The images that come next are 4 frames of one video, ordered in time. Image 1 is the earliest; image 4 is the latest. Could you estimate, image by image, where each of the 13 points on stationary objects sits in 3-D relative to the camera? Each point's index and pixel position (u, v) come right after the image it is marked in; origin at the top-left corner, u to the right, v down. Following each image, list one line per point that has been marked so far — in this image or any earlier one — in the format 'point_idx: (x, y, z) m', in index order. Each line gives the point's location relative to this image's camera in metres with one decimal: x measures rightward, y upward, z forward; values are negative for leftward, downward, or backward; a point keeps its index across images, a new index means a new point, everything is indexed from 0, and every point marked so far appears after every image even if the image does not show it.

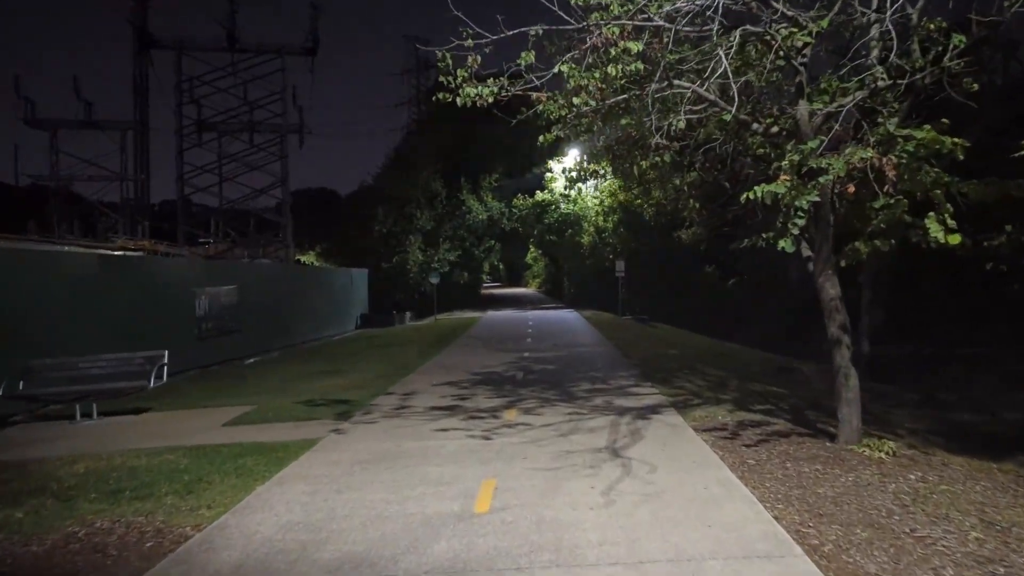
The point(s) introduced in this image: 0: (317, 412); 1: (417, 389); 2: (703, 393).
0: (-3.1, -2.0, +12.4) m
1: (-1.8, -1.9, +14.3) m
2: (+3.2, -1.8, +13.0) m
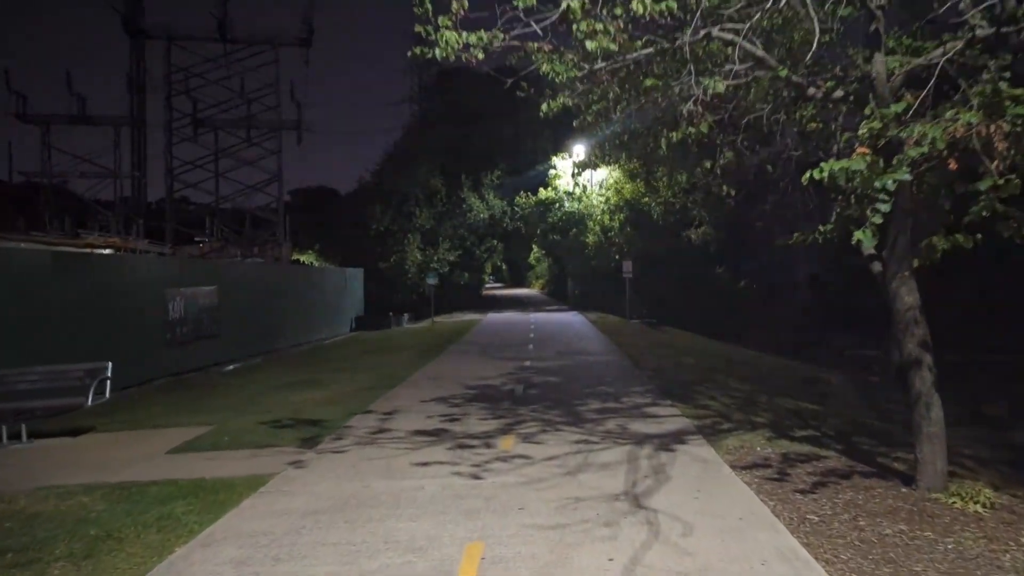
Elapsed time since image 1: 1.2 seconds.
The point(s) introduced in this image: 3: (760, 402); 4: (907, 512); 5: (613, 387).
0: (-3.2, -2.0, +10.6) m
1: (-1.8, -1.9, +12.5) m
2: (+3.2, -1.8, +11.1) m
3: (+4.2, -1.9, +13.2) m
4: (+3.3, -1.9, +6.5) m
5: (+1.8, -1.7, +13.6) m
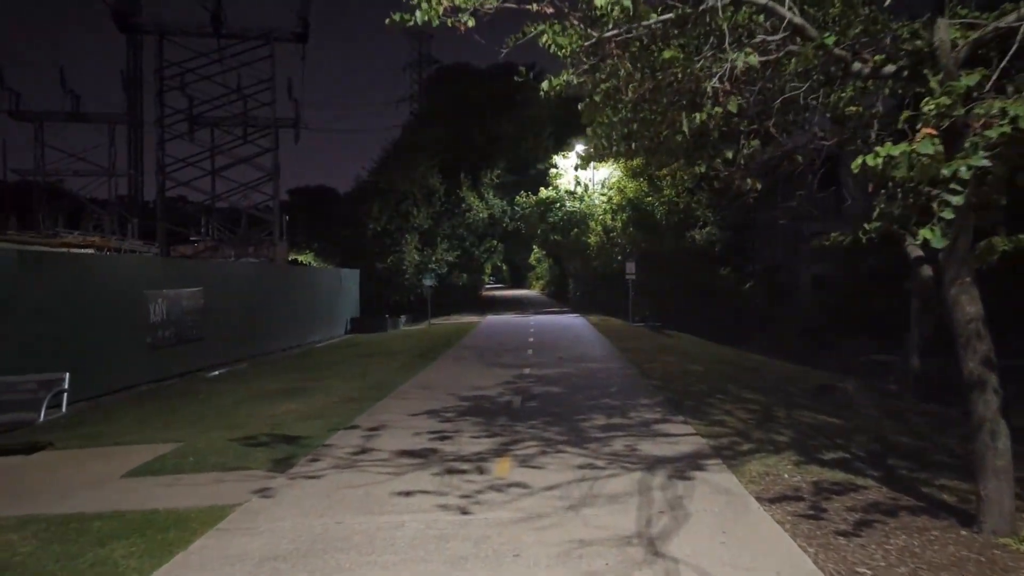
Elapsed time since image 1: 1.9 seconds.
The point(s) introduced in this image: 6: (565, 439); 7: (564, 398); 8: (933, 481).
0: (-3.2, -2.1, +9.6) m
1: (-1.8, -2.0, +11.4) m
2: (+3.1, -1.9, +10.1) m
3: (+4.2, -2.0, +12.1) m
4: (+3.3, -2.0, +5.5) m
5: (+1.7, -1.8, +12.6) m
6: (+0.7, -1.9, +9.8) m
7: (+0.9, -1.8, +13.0) m
8: (+4.6, -2.1, +8.4) m
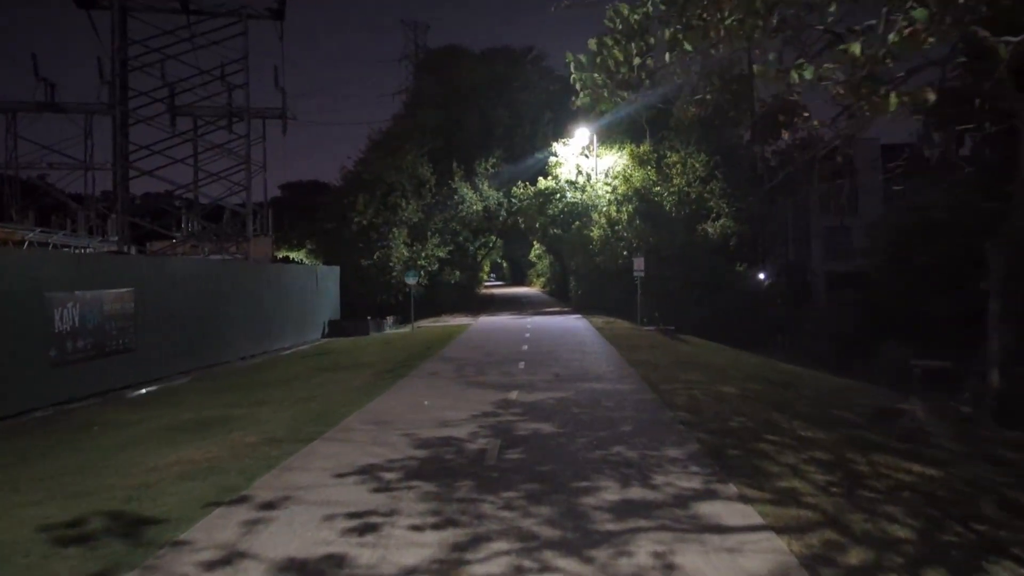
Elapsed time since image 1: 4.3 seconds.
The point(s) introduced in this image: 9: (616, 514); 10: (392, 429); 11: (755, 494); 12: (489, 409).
0: (-3.5, -2.1, +5.9) m
1: (-2.1, -2.0, +7.7) m
2: (+2.8, -1.9, +6.4) m
3: (+3.9, -2.0, +8.4) m
4: (+2.9, -2.0, +1.8) m
5: (+1.4, -1.8, +8.9) m
6: (+0.3, -2.0, +6.1) m
7: (+0.6, -1.9, +9.3) m
8: (+4.2, -2.1, +4.7) m
9: (+0.9, -1.9, +6.7) m
10: (-1.7, -1.9, +10.7) m
11: (+2.2, -1.9, +7.1) m
12: (-0.4, -1.9, +12.0) m
